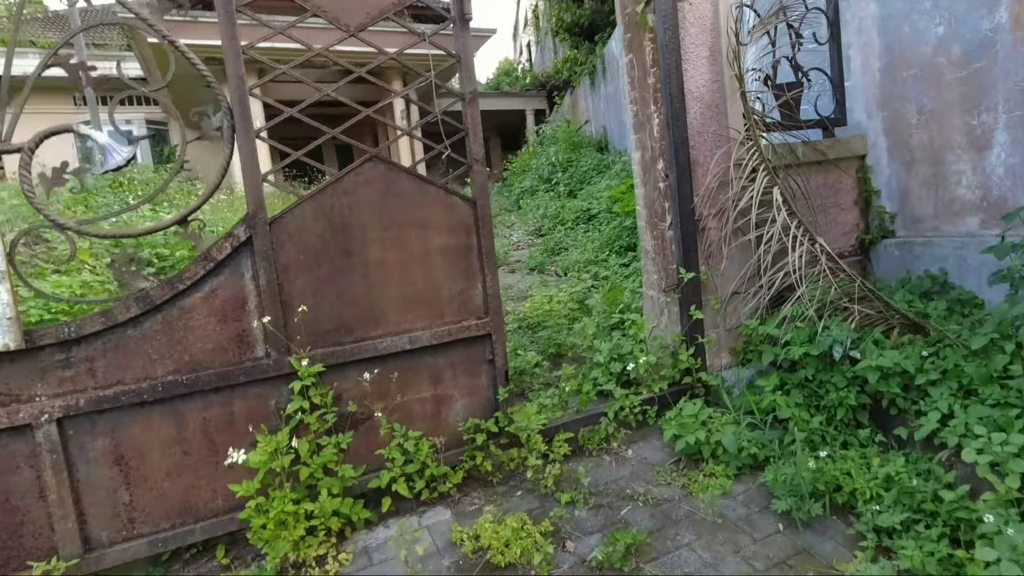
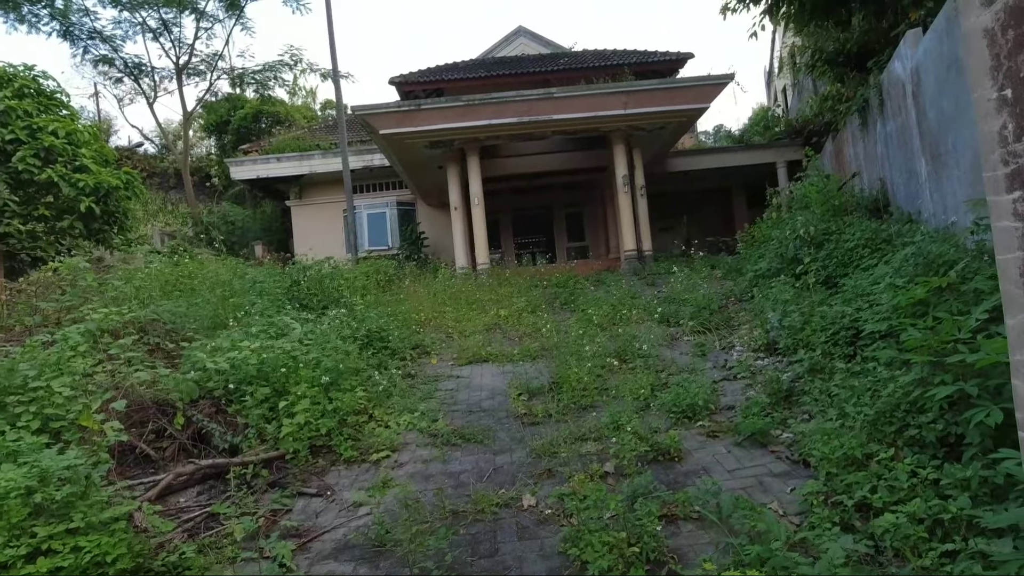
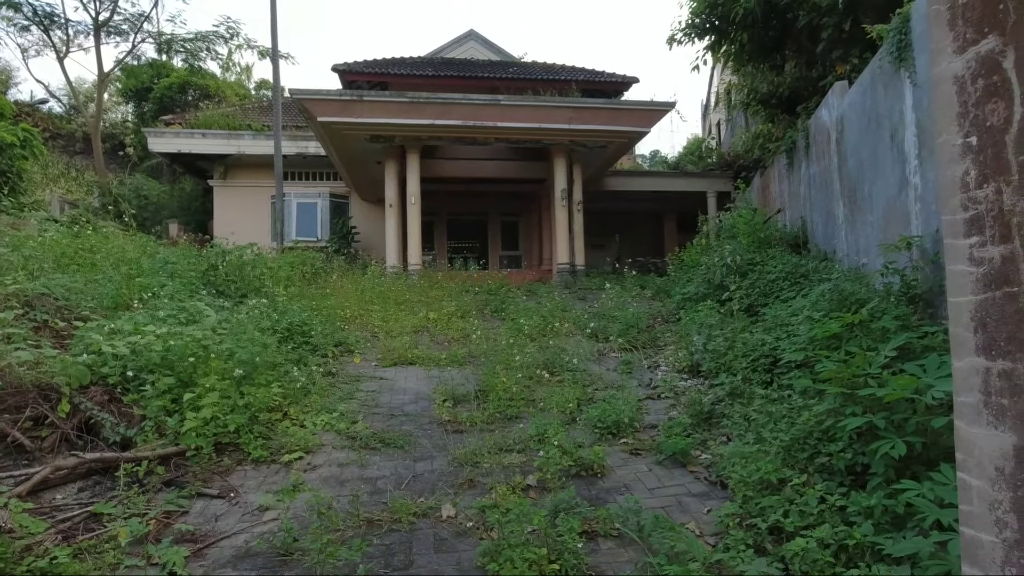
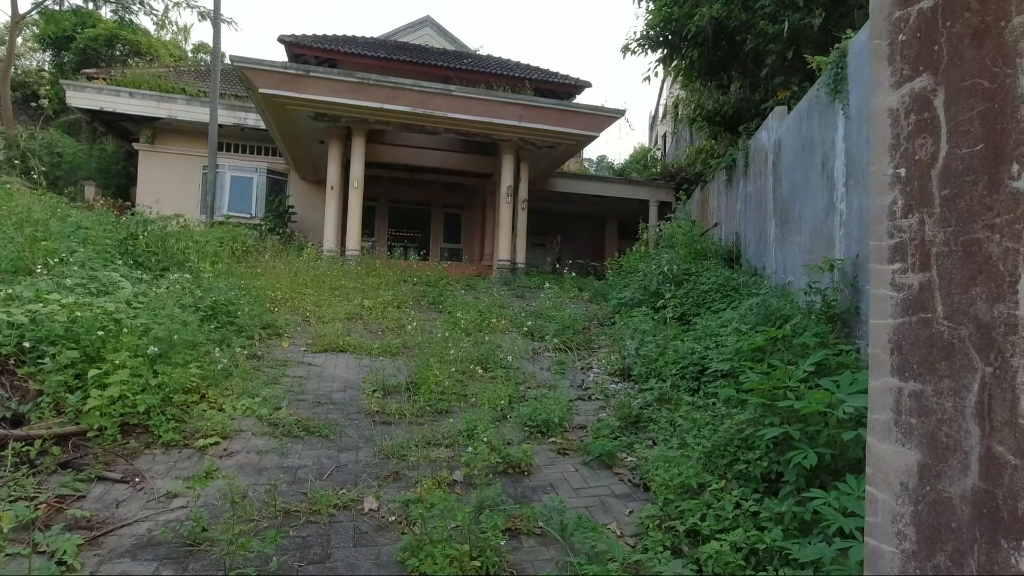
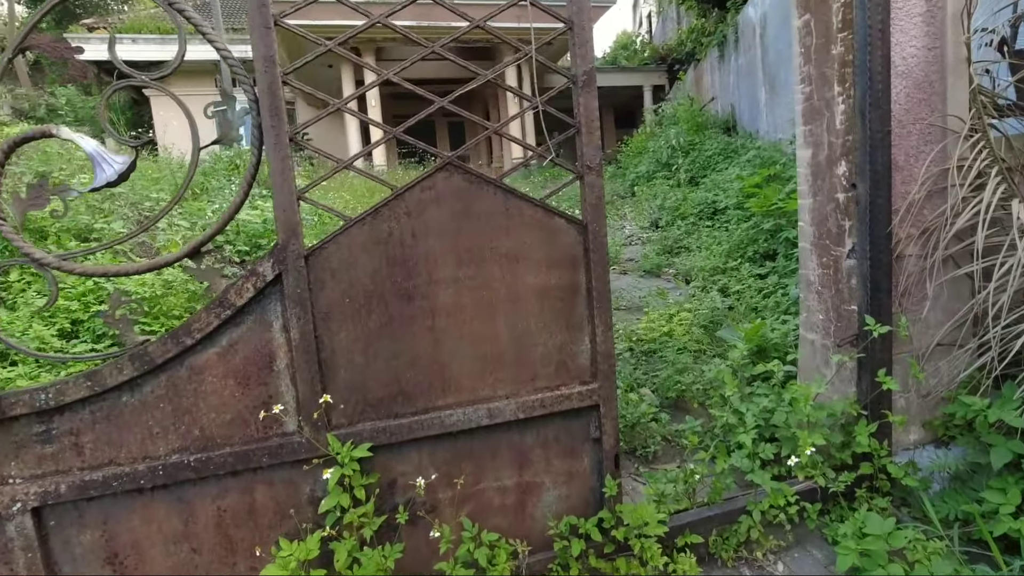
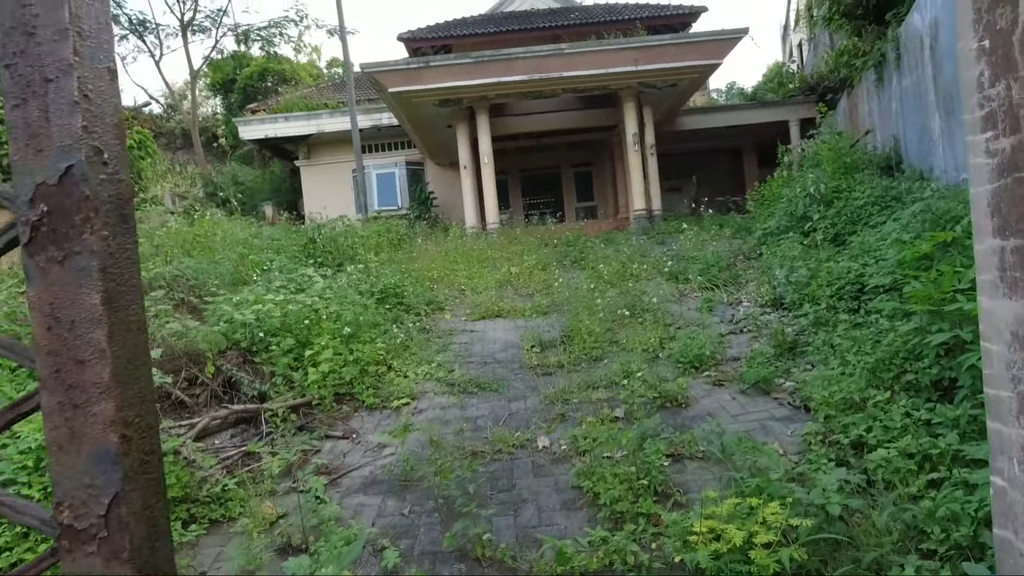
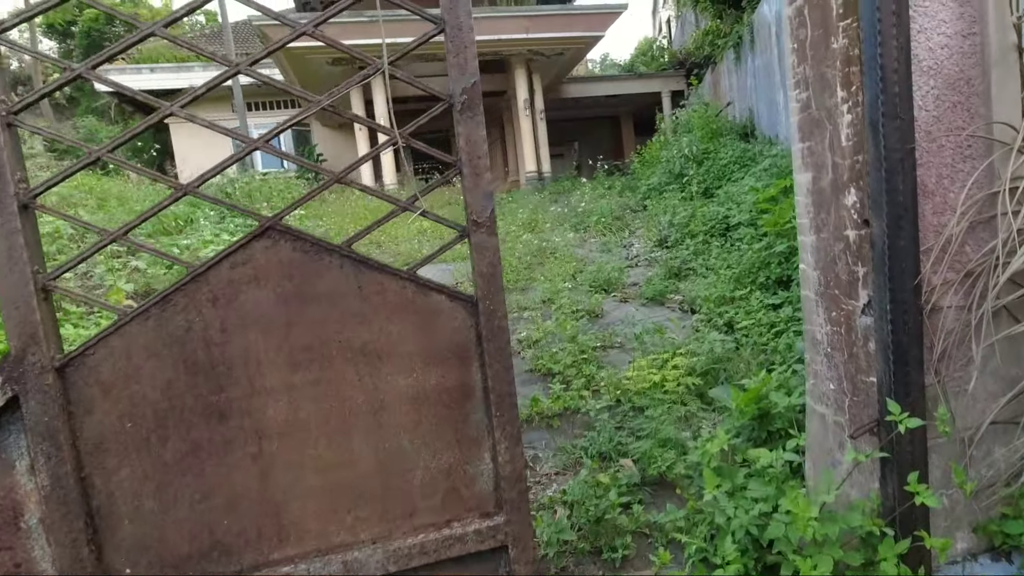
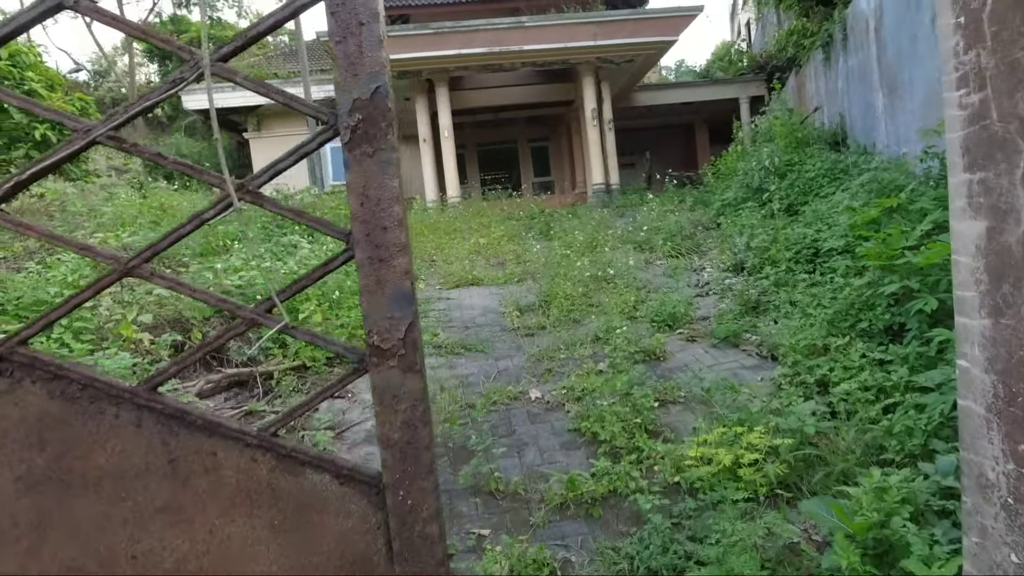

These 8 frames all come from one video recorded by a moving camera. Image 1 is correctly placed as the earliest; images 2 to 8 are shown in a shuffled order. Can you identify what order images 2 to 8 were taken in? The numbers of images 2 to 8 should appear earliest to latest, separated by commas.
5, 7, 8, 6, 2, 3, 4
